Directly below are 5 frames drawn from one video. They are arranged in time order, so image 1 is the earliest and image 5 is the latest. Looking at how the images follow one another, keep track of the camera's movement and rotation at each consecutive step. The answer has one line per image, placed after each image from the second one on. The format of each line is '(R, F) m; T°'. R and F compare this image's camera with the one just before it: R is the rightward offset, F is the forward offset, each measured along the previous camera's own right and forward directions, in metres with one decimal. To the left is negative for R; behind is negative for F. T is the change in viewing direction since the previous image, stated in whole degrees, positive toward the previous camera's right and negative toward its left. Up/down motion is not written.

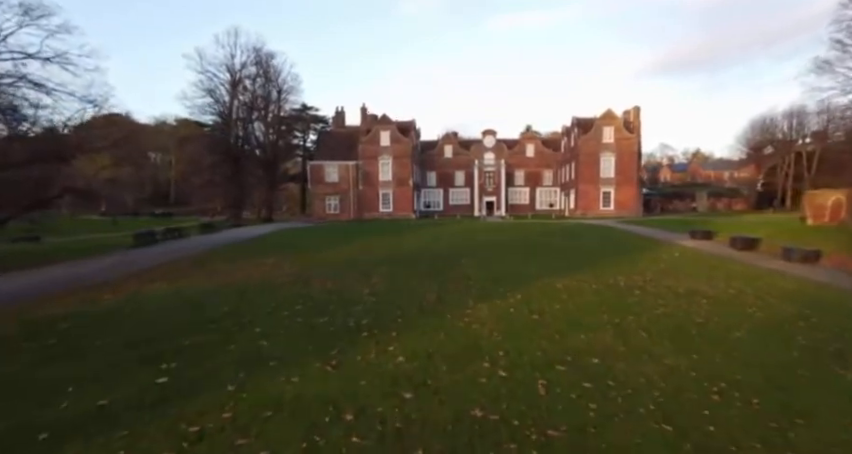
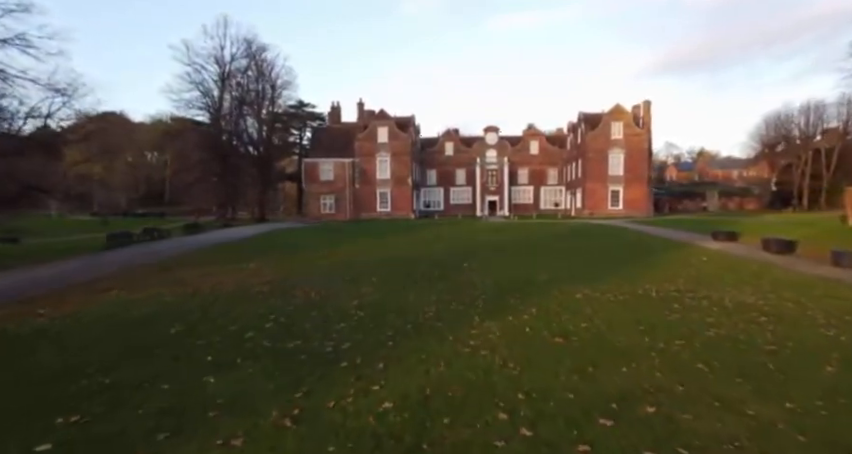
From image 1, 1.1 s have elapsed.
(+0.1, +2.2) m; 0°
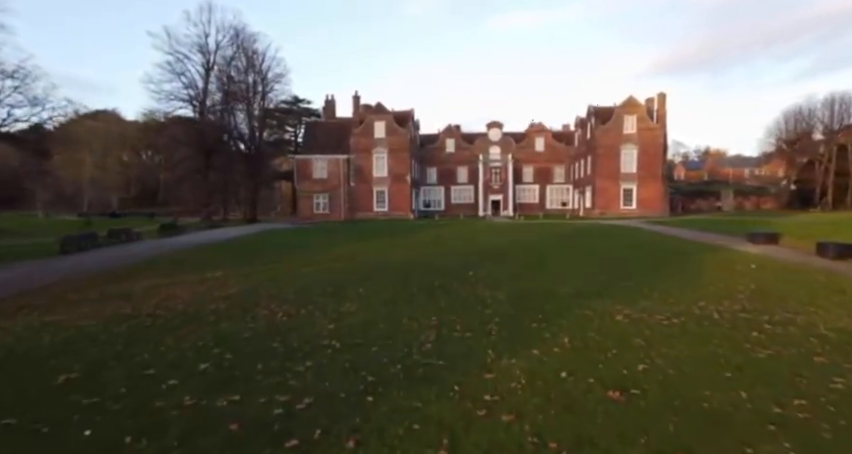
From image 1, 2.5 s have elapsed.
(+0.1, +2.8) m; 0°
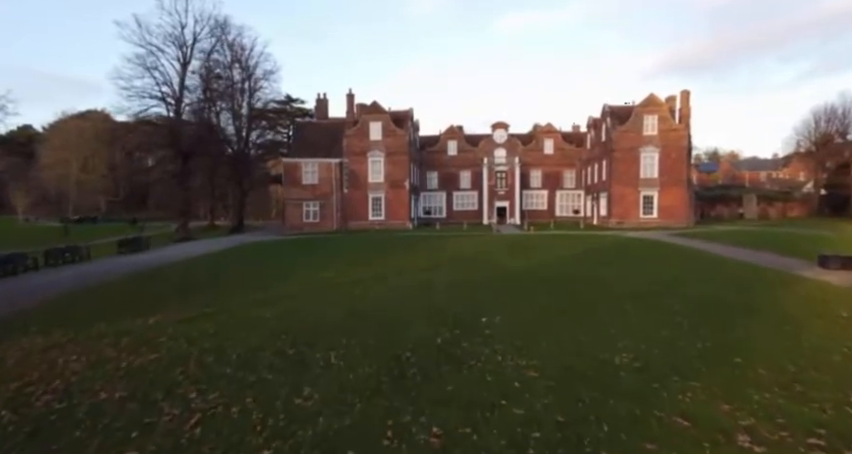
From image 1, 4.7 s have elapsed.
(0.0, +3.9) m; 0°
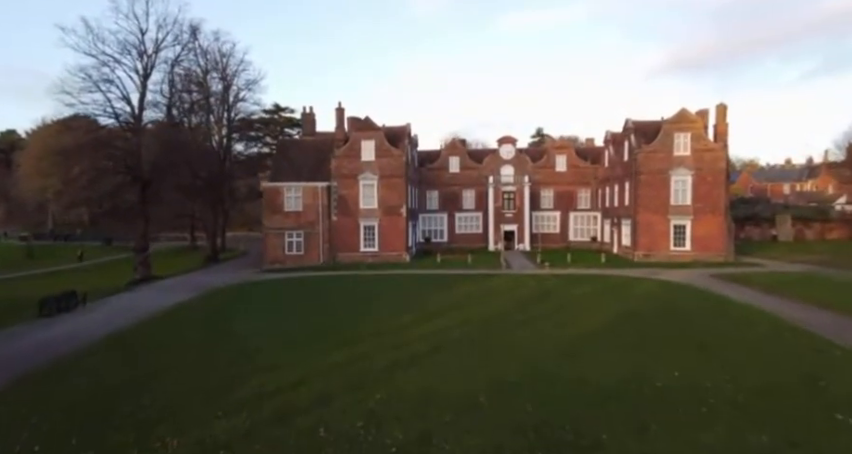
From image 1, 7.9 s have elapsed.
(+0.1, +4.9) m; 0°
